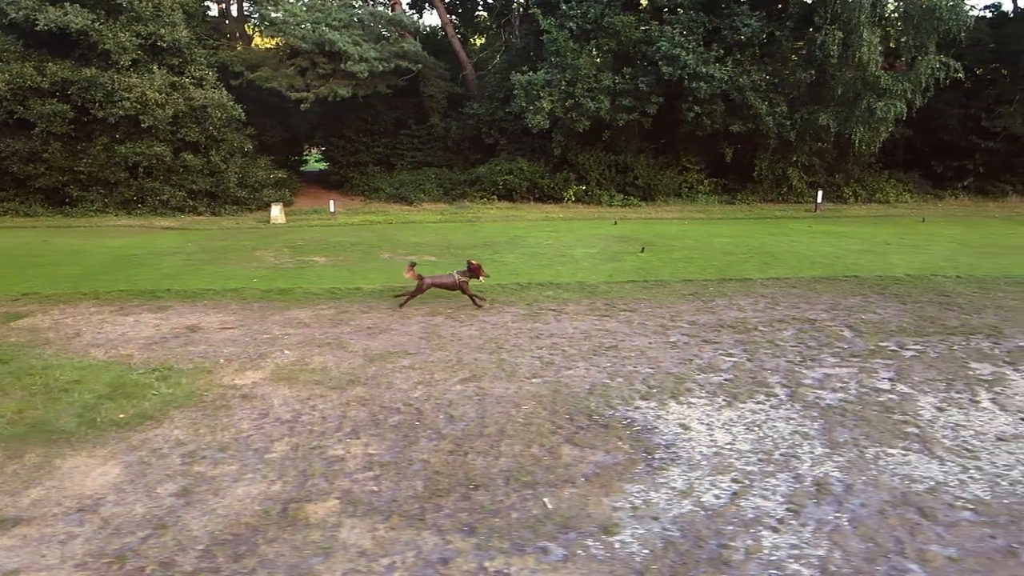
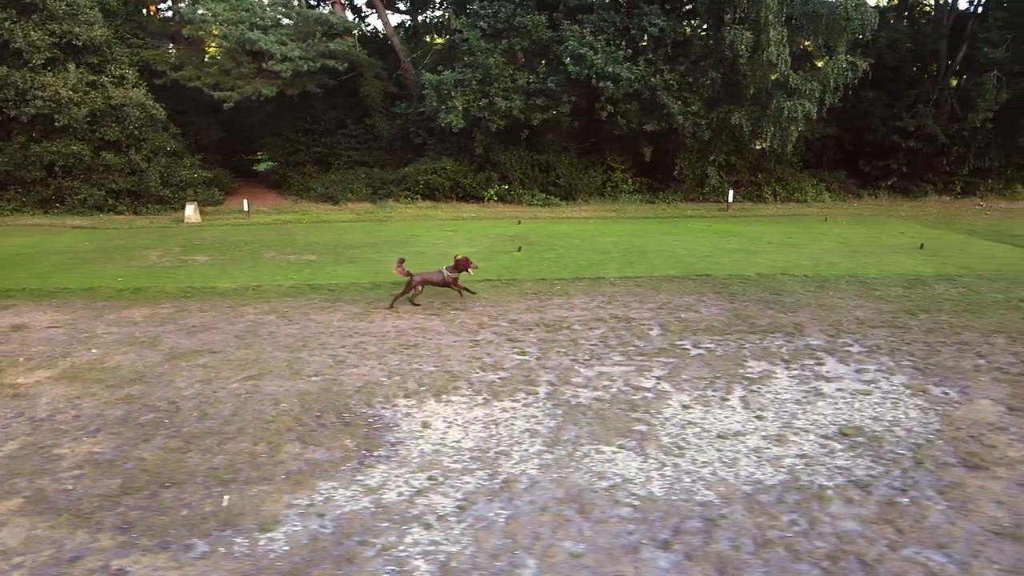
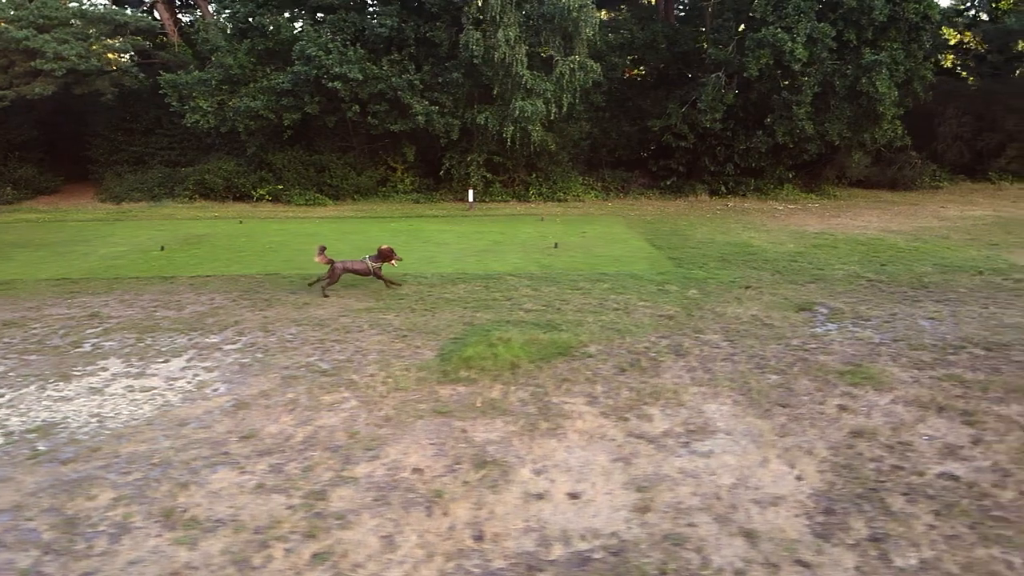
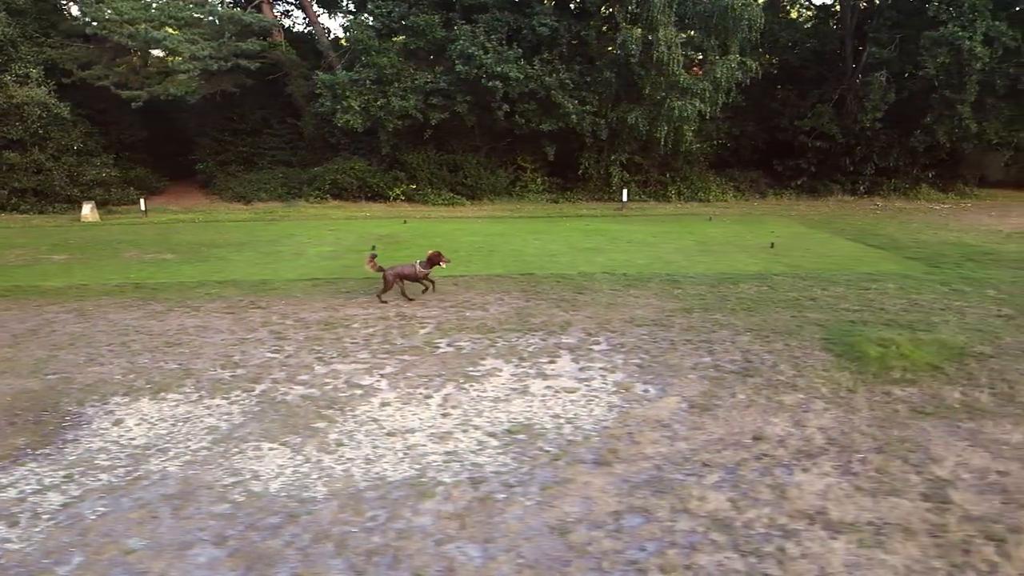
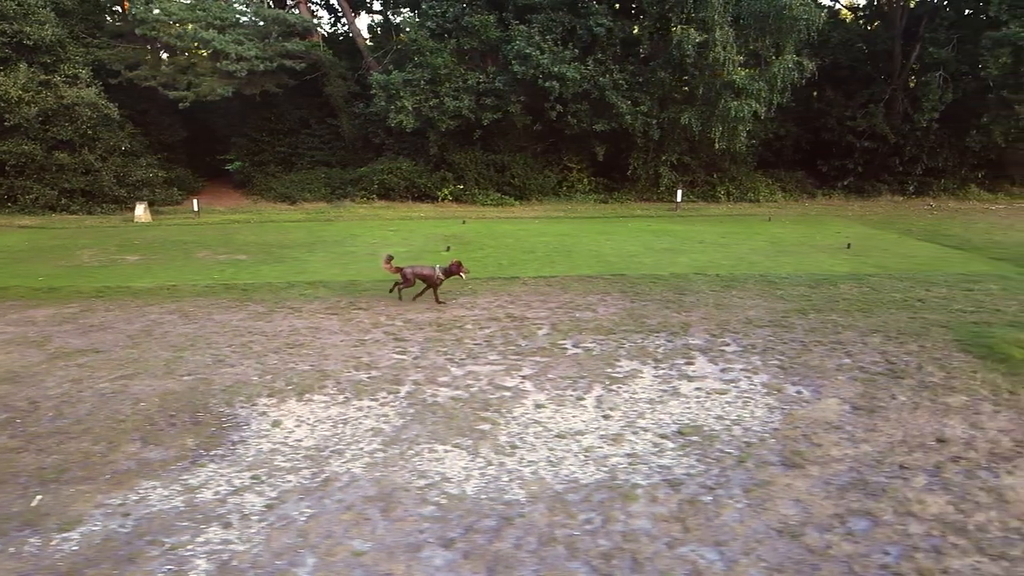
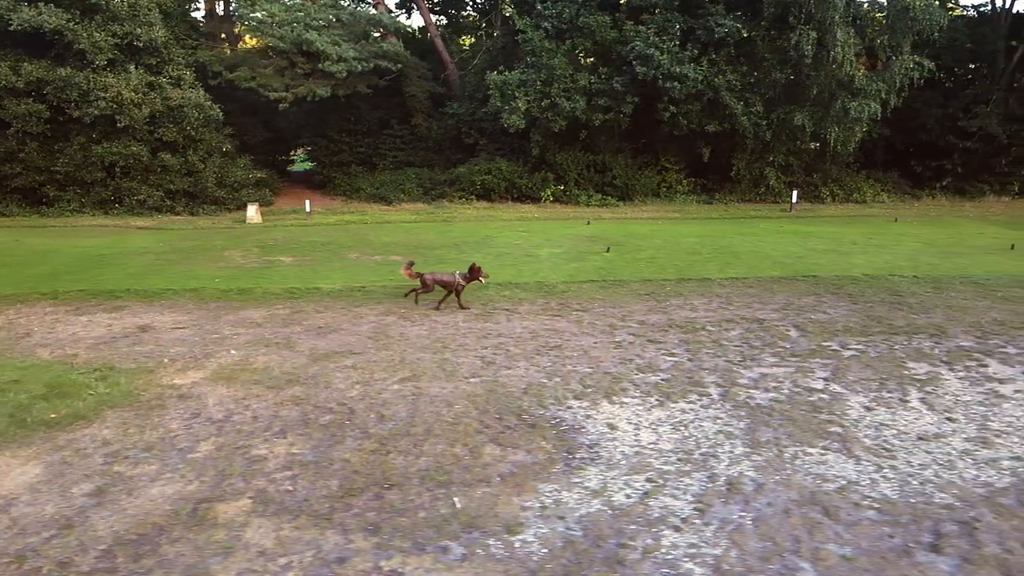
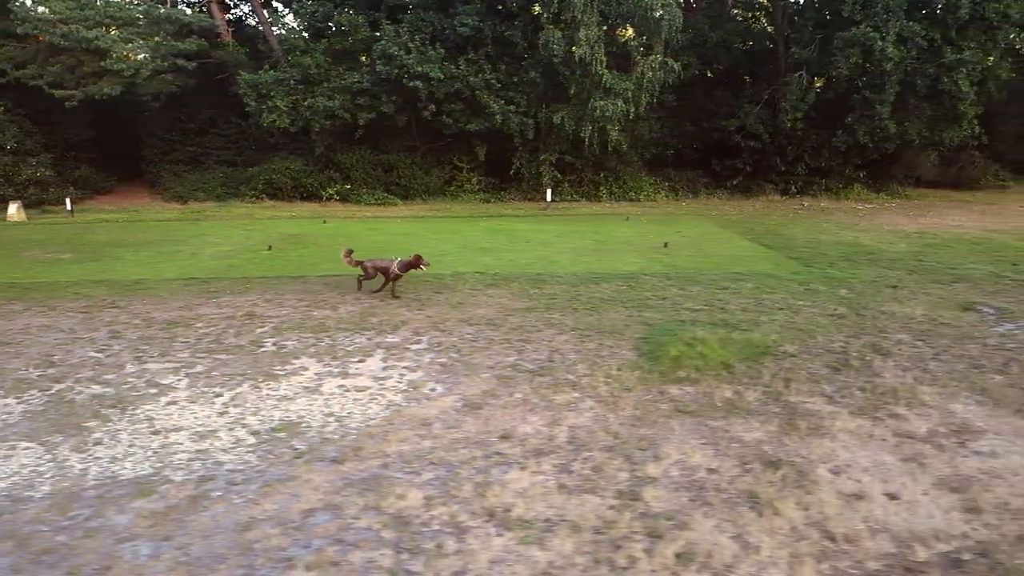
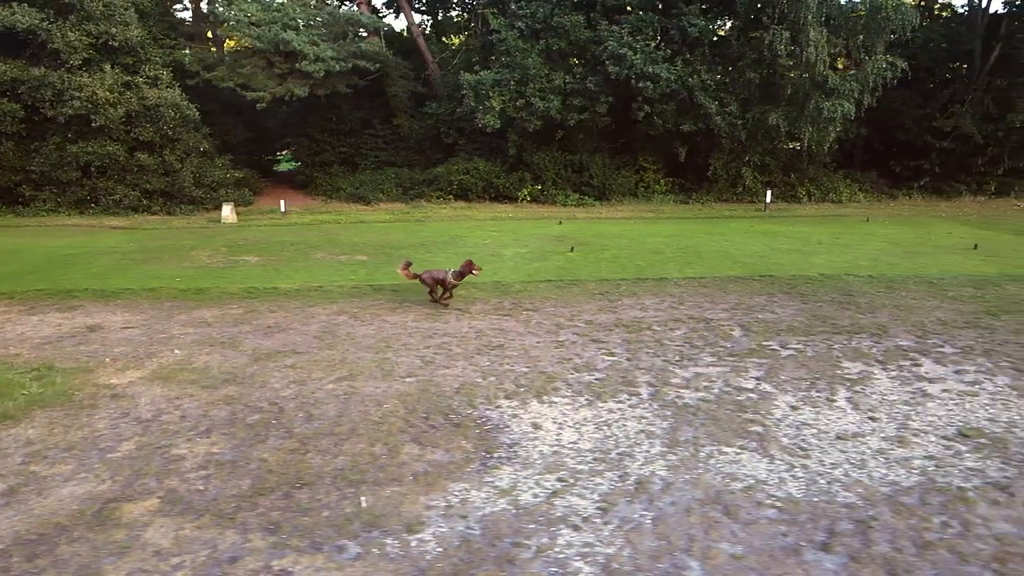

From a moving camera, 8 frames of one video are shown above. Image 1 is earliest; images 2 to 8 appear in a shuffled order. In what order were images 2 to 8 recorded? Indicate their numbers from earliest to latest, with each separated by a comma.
6, 8, 2, 5, 4, 7, 3
